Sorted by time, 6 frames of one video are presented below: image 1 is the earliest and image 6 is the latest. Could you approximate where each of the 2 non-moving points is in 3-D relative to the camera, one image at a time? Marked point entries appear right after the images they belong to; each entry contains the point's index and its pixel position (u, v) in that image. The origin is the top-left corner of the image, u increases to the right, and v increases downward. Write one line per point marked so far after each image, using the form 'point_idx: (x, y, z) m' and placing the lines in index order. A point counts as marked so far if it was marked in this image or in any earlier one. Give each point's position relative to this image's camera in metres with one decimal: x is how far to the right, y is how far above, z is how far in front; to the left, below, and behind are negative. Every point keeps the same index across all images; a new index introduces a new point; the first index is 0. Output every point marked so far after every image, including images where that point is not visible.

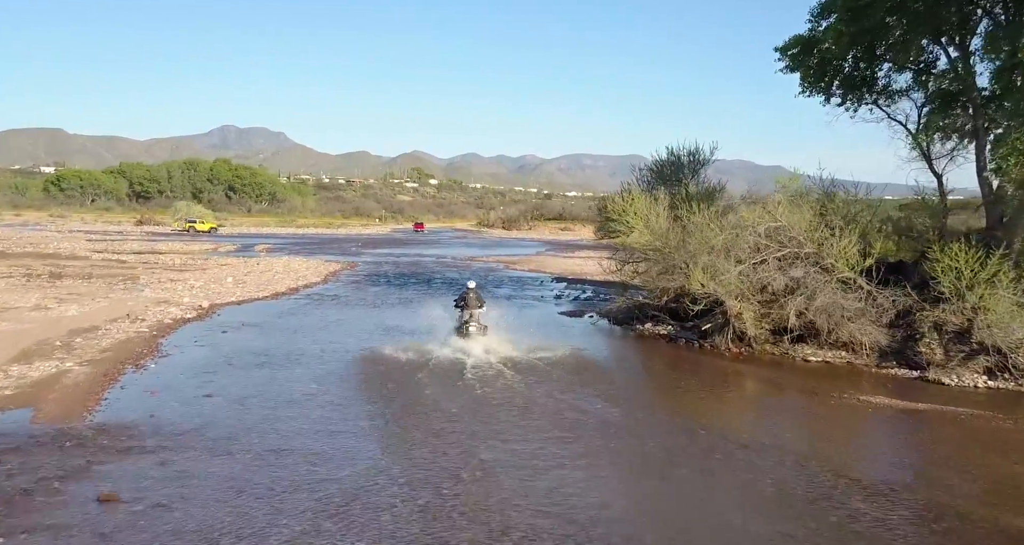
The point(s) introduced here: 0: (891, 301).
0: (+8.5, -0.6, +17.4) m
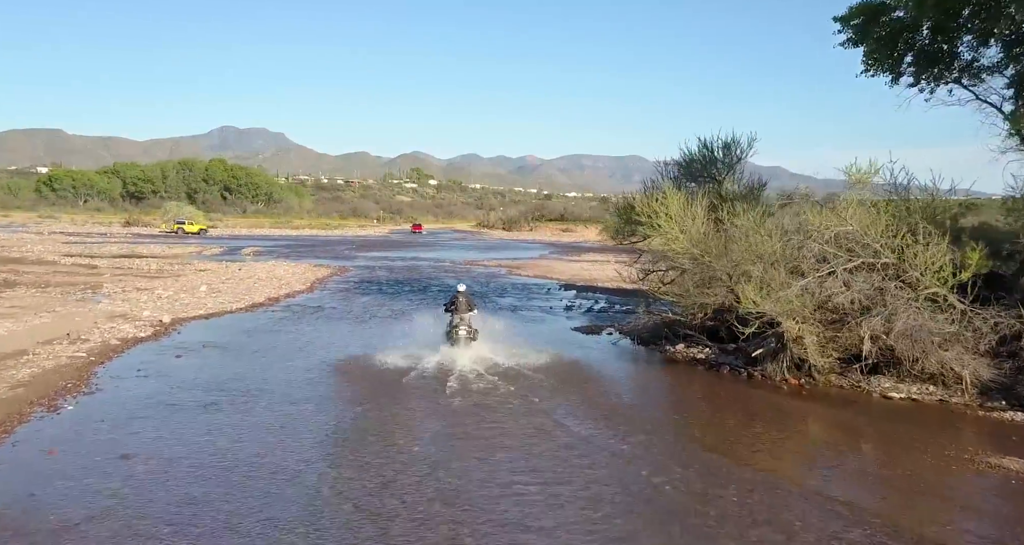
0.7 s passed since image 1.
0: (+8.7, -0.9, +14.0) m
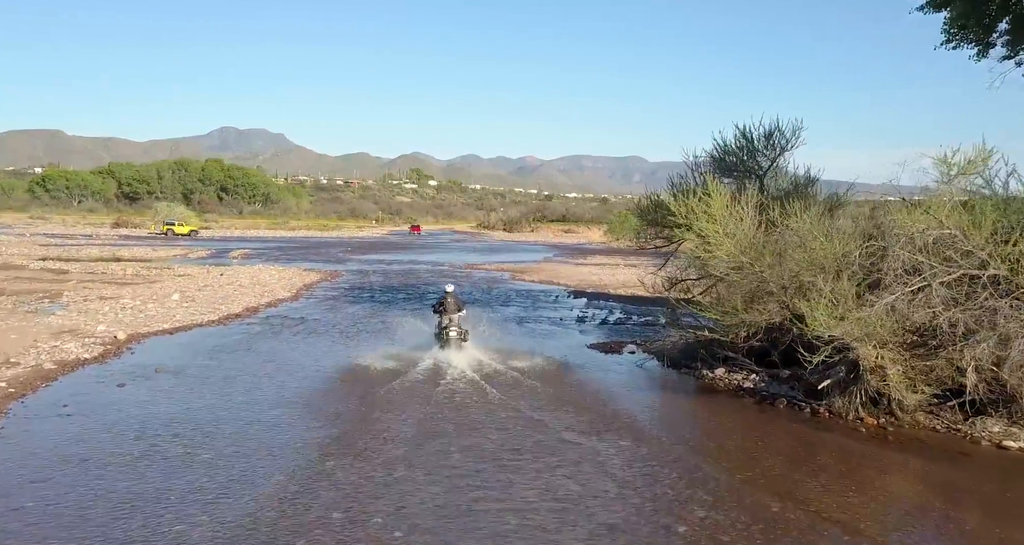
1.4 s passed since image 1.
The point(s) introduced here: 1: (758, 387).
0: (+8.8, -1.1, +11.1) m
1: (+4.6, -2.2, +14.6) m
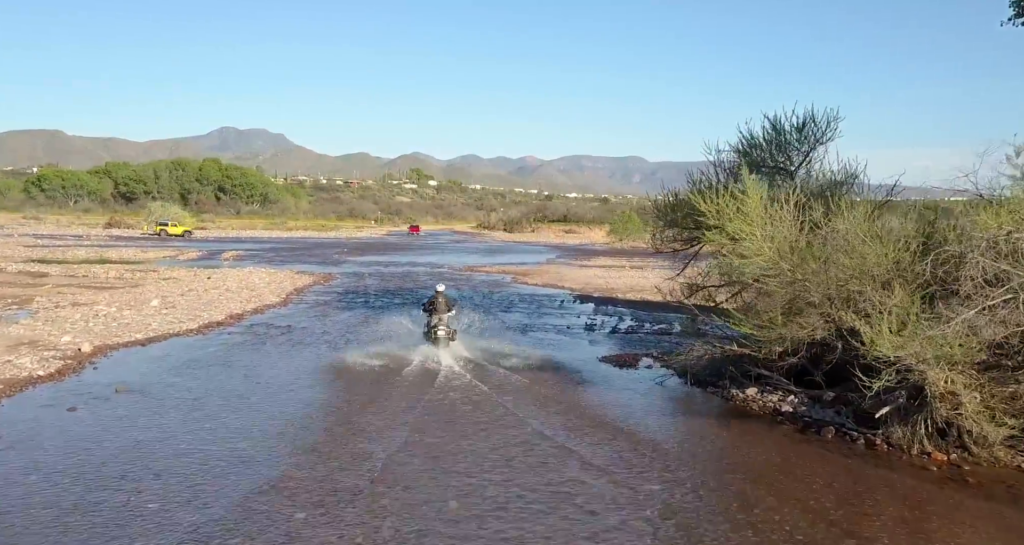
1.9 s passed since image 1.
0: (+8.9, -1.3, +9.3) m
1: (+4.7, -2.3, +12.8) m
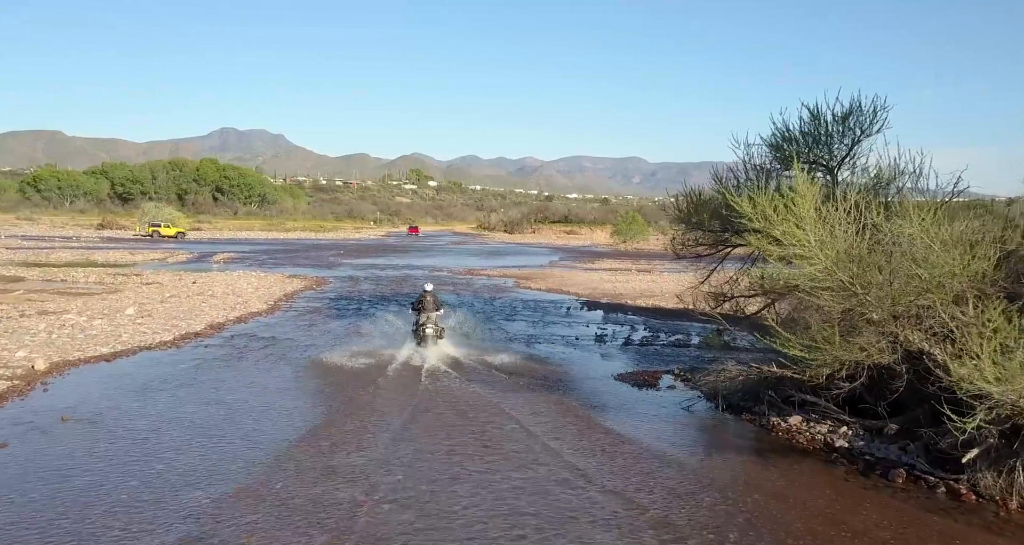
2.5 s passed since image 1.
0: (+9.0, -1.4, +7.4) m
1: (+4.8, -2.5, +10.9) m
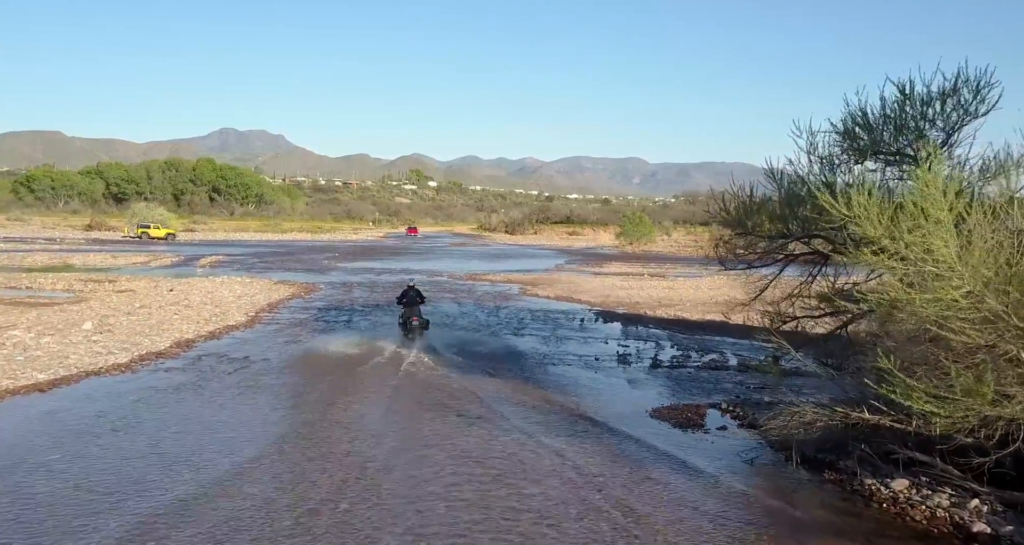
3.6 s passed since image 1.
0: (+9.3, -1.7, +4.5) m
1: (+5.1, -2.7, +8.1) m
